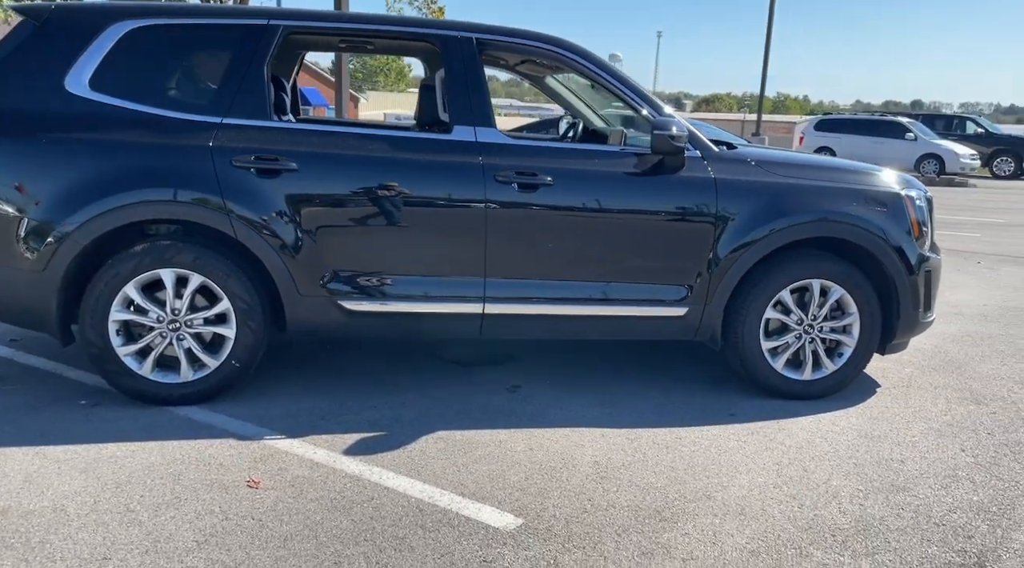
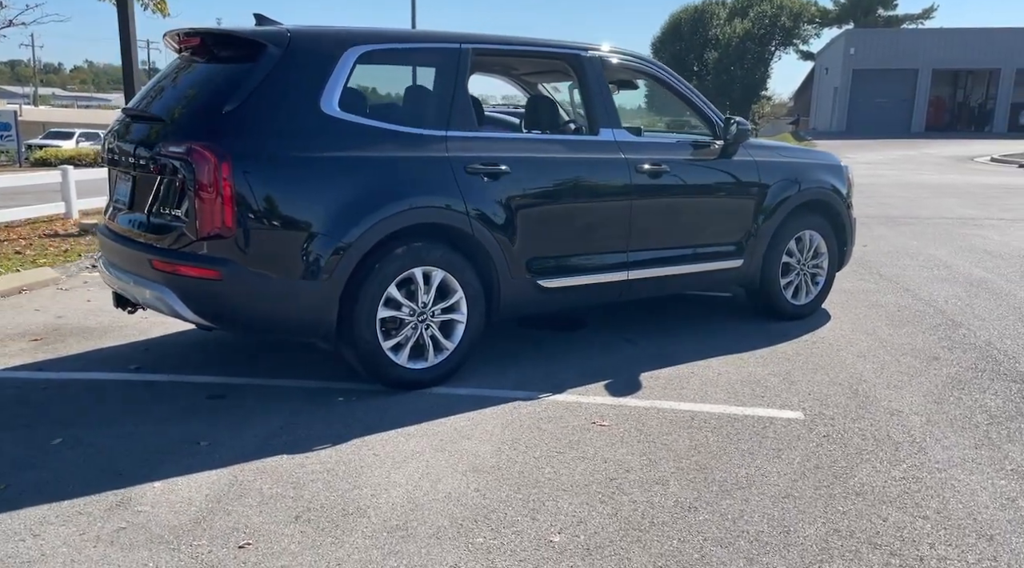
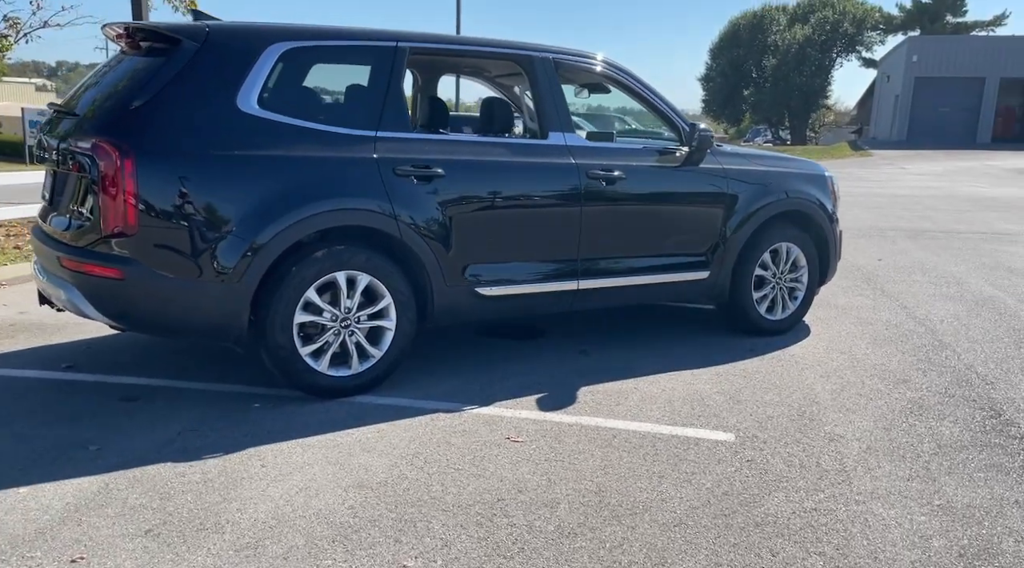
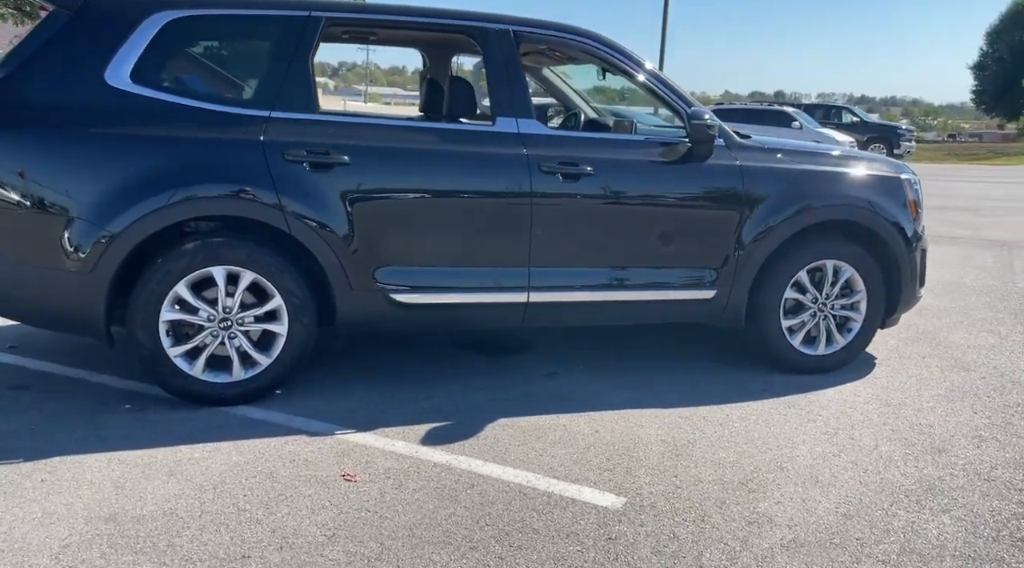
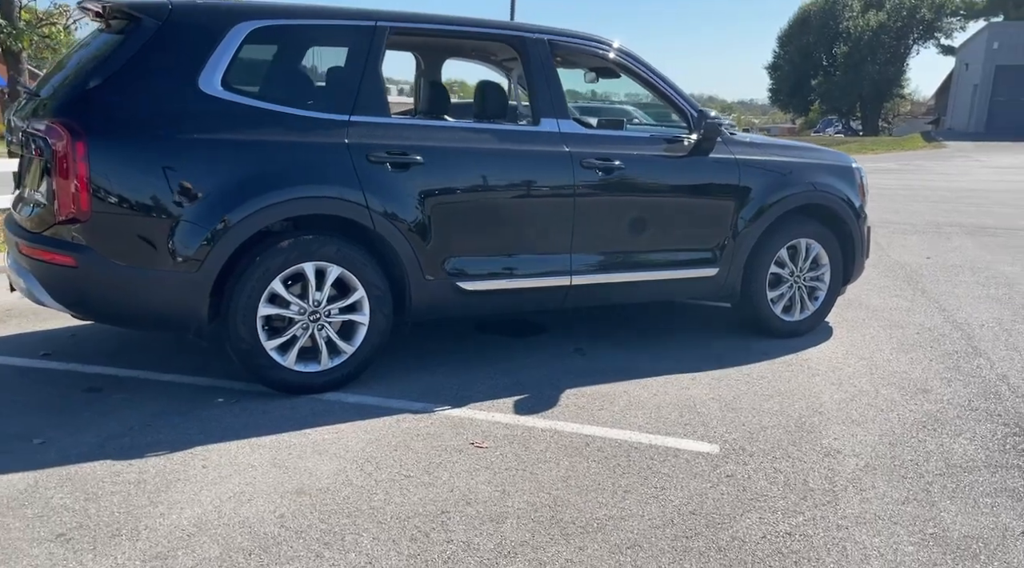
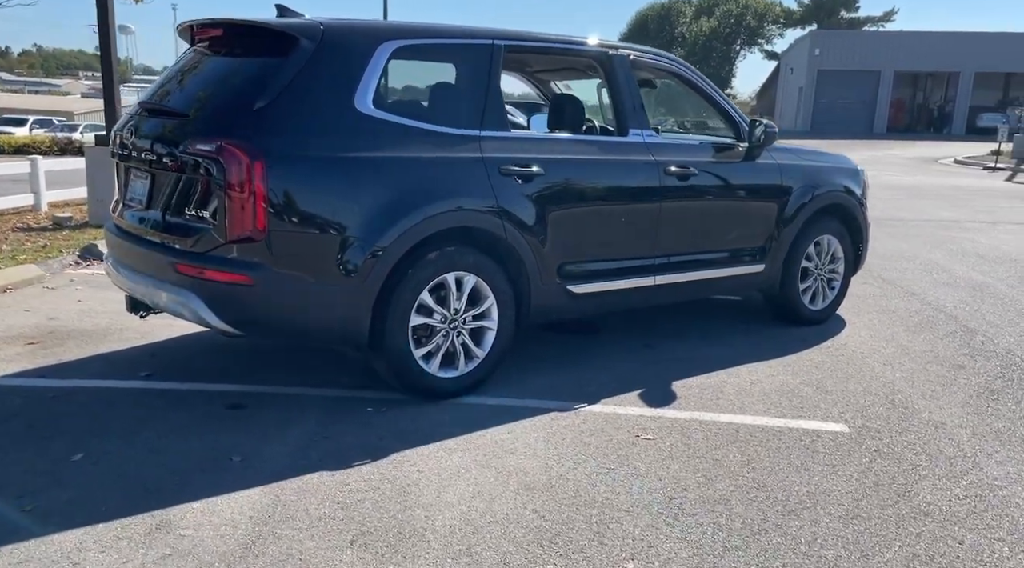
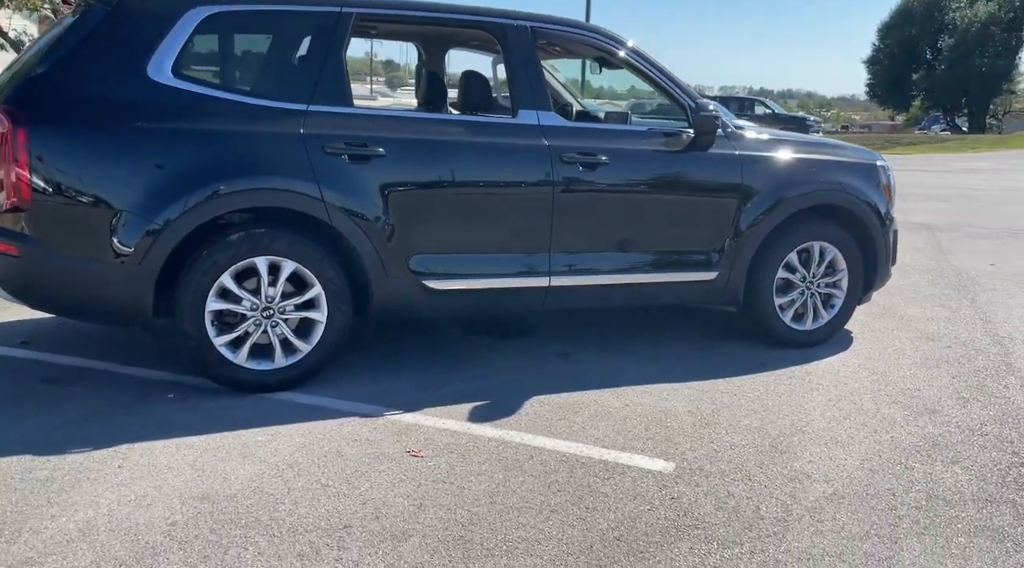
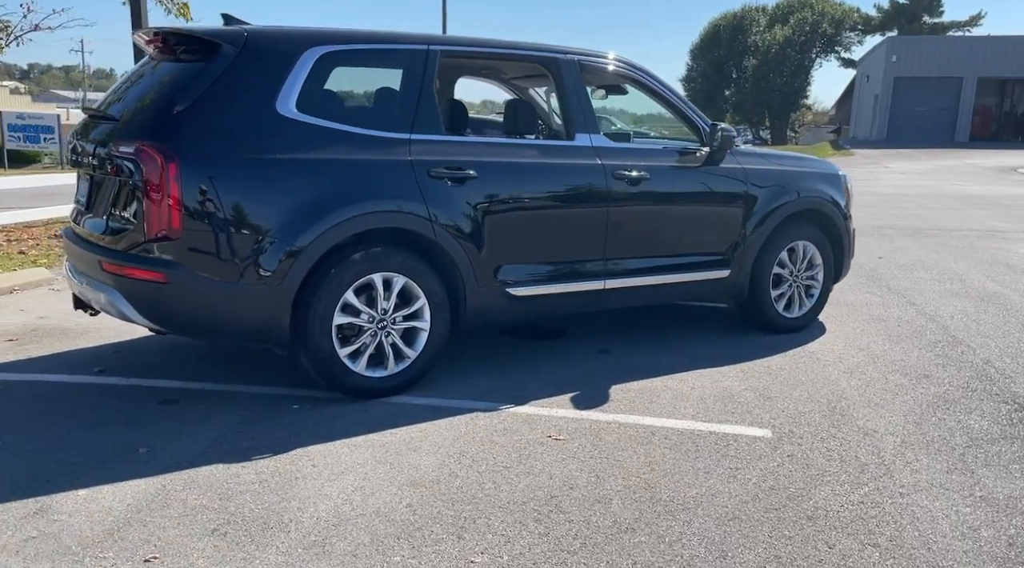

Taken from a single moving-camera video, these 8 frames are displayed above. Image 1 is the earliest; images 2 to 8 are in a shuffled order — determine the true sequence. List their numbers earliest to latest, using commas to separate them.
4, 7, 5, 3, 8, 2, 6
